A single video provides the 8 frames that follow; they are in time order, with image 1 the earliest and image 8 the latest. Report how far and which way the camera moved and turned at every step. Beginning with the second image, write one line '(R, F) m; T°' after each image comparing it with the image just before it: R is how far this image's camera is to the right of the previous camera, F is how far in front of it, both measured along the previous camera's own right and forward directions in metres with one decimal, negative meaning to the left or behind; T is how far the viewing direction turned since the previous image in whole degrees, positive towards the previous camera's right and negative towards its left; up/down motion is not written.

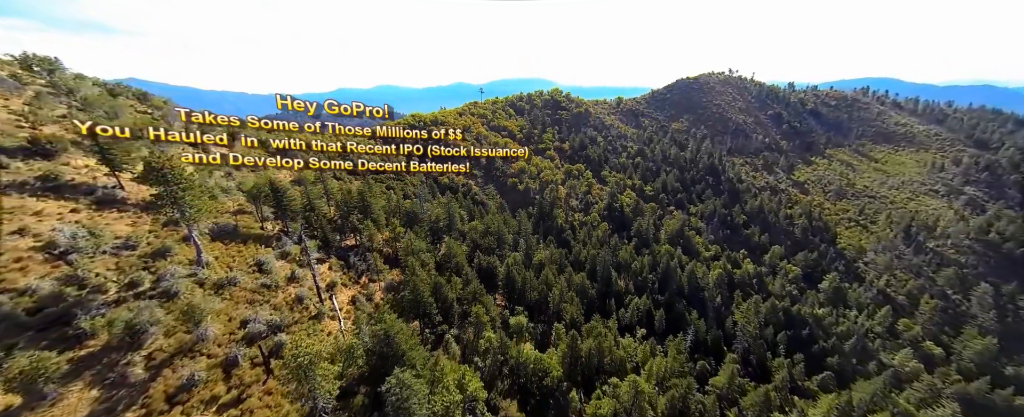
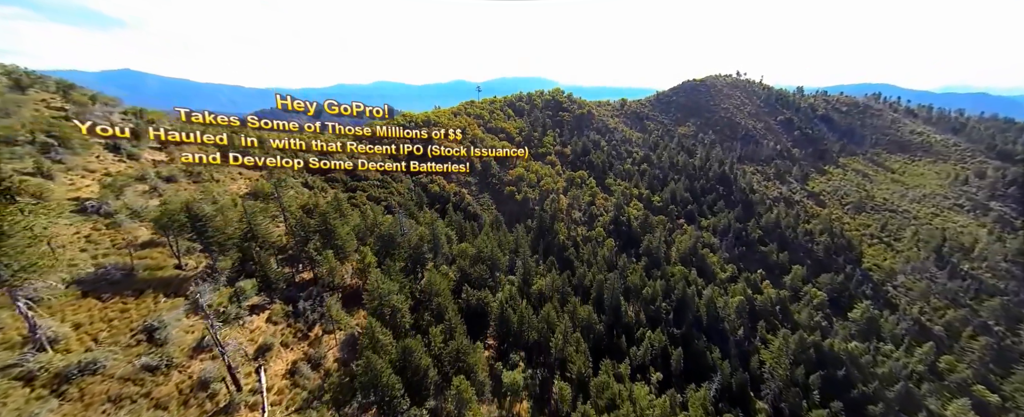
(+0.1, +7.6) m; 0°
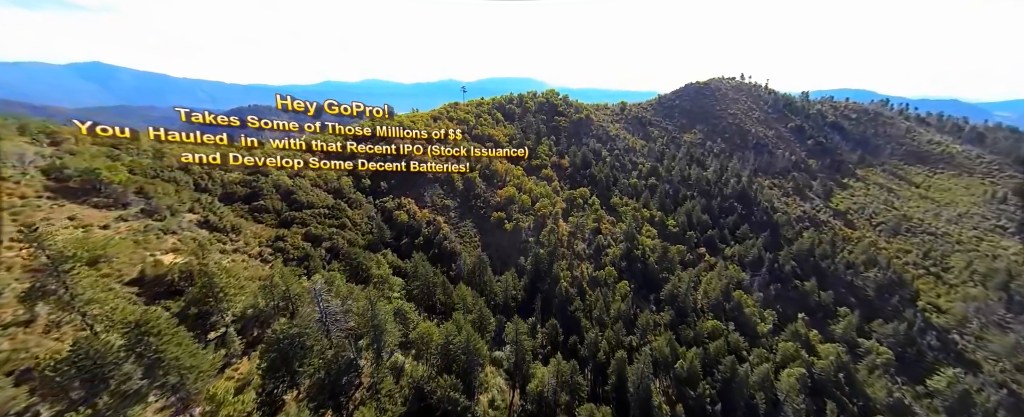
(+0.1, +15.5) m; +2°
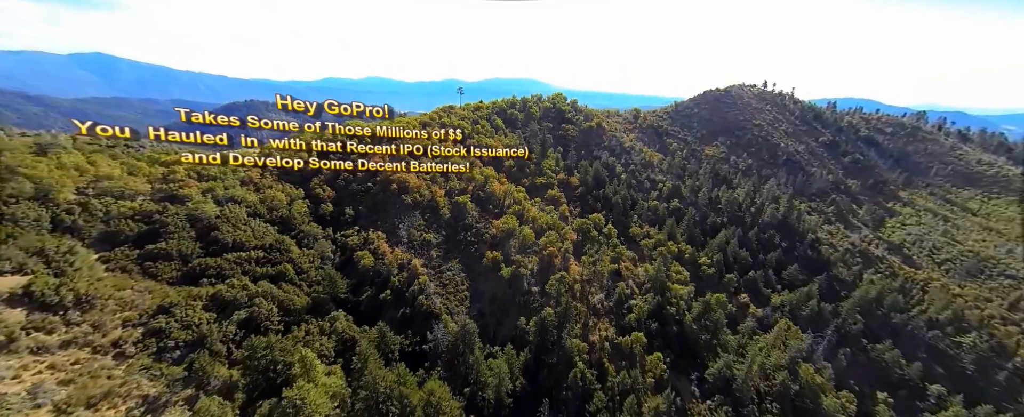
(+0.2, +14.2) m; 0°
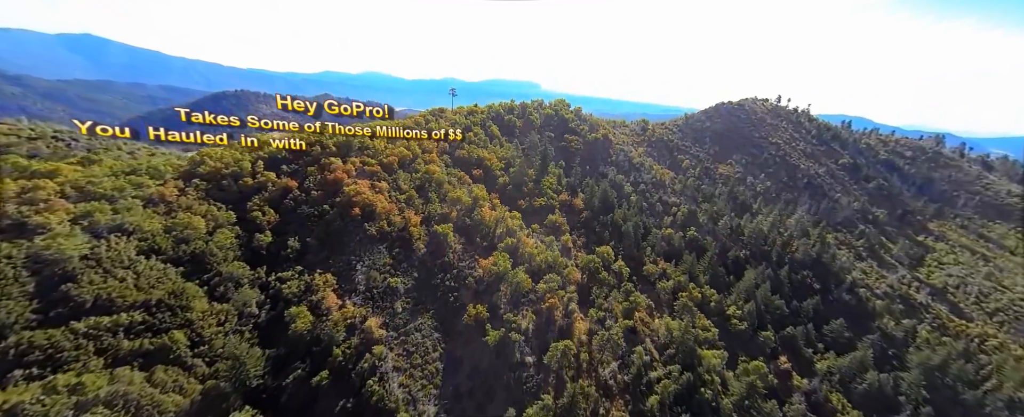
(-0.1, +12.0) m; +1°
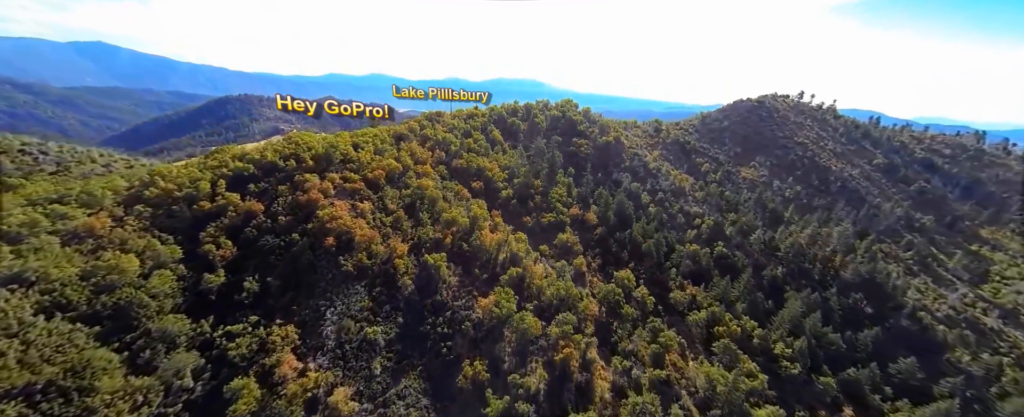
(+0.2, +7.9) m; -1°
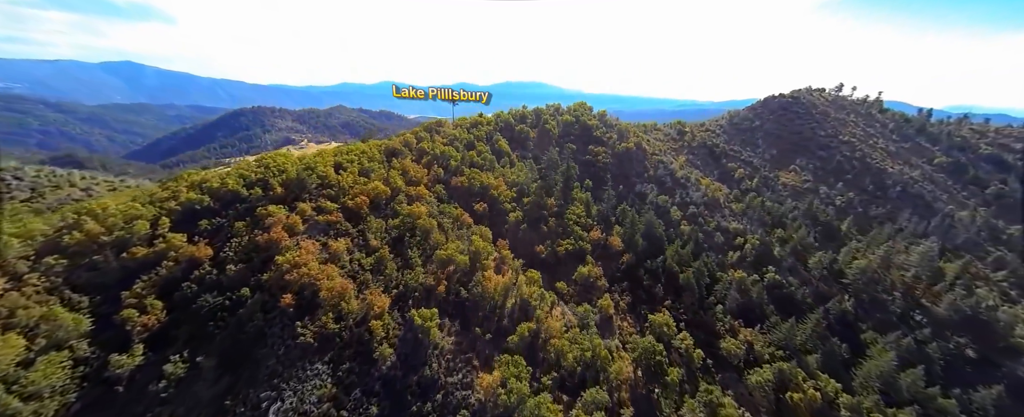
(+0.5, +9.3) m; -2°
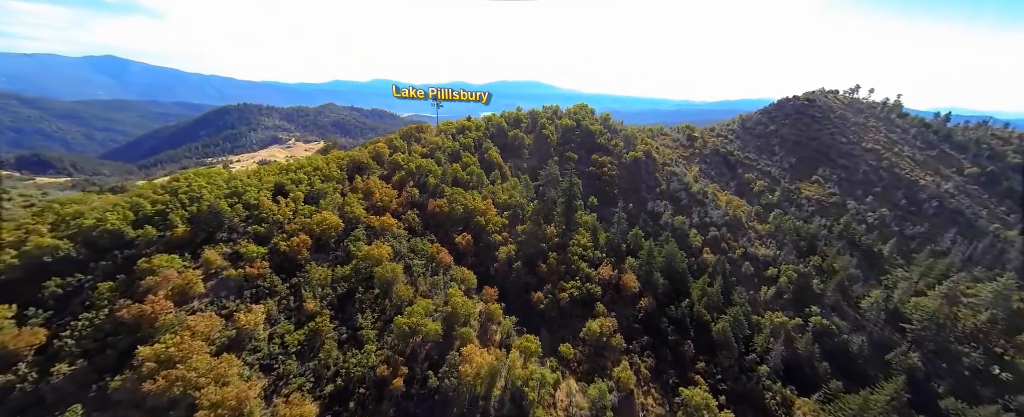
(+0.3, +10.8) m; +1°
